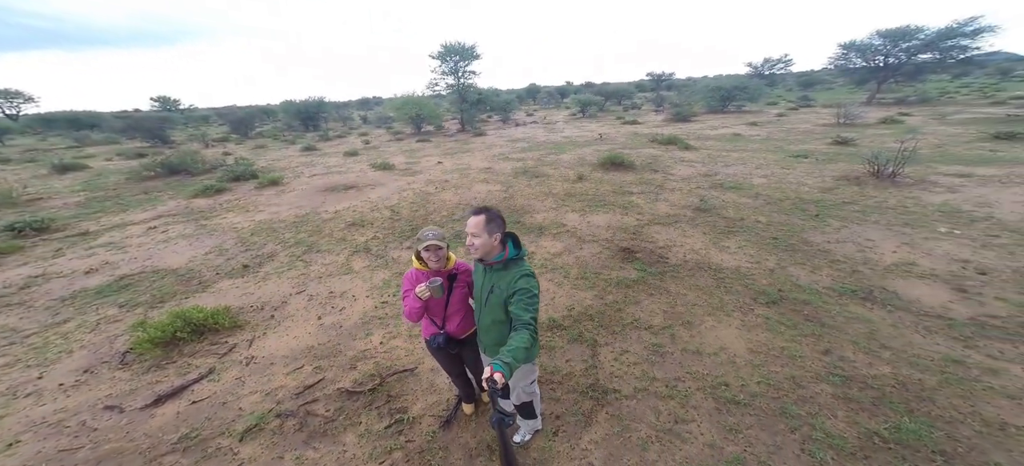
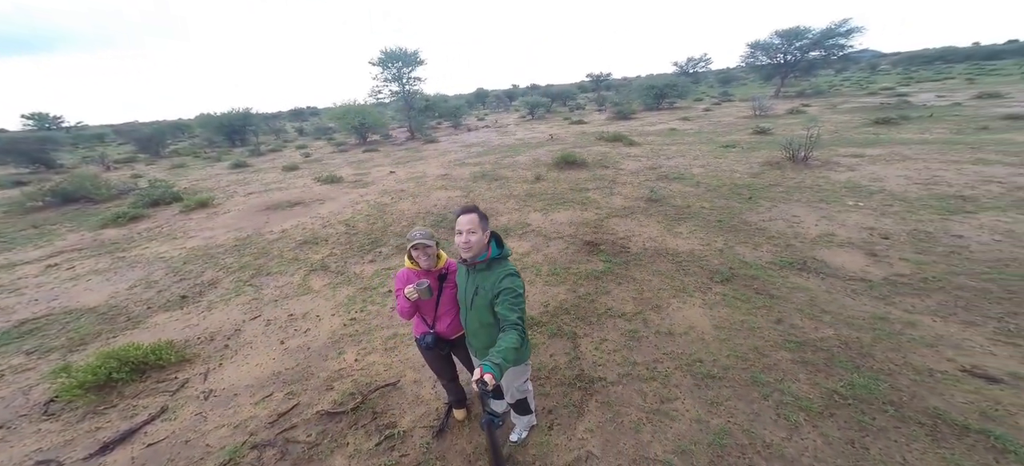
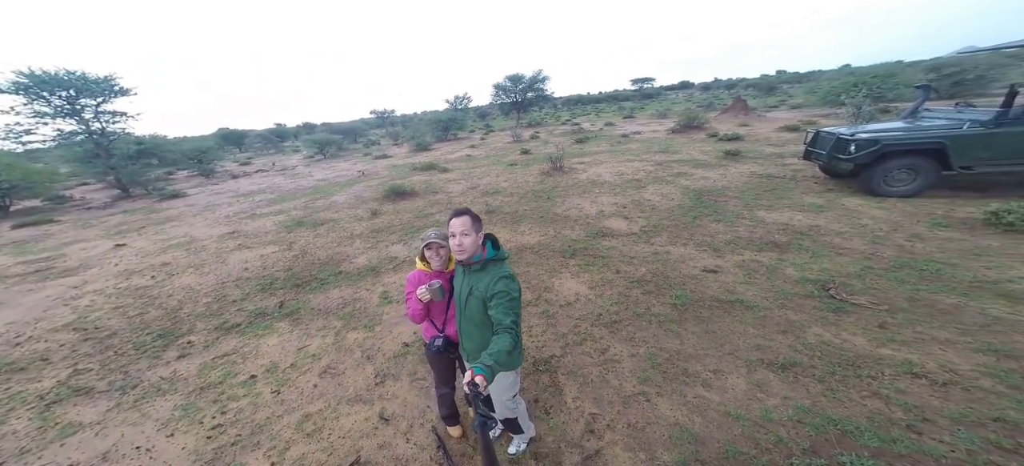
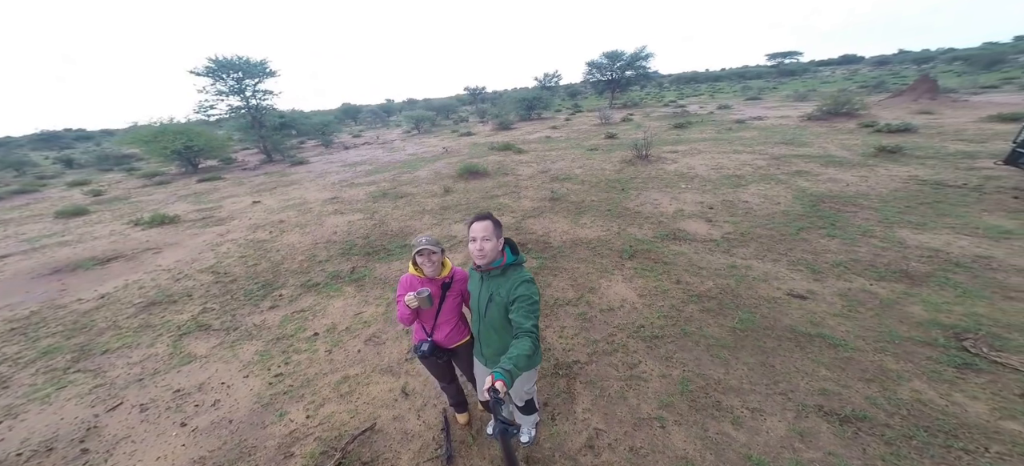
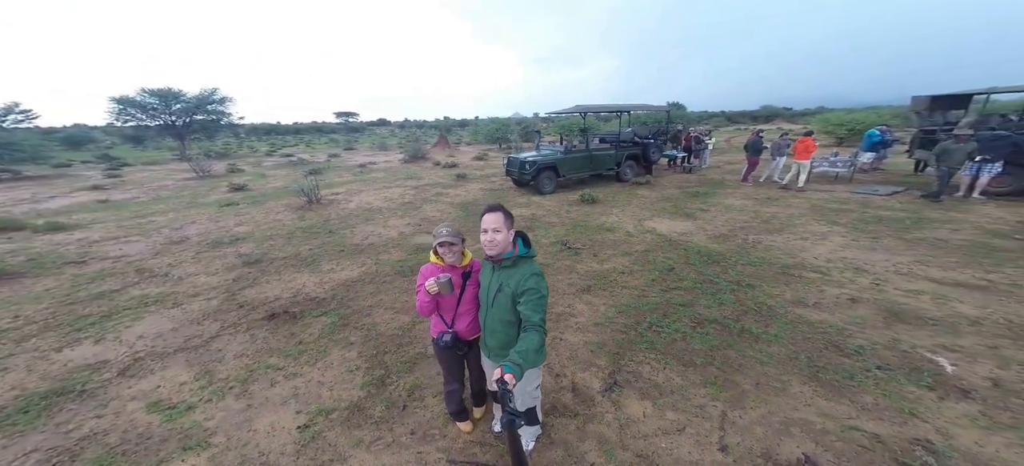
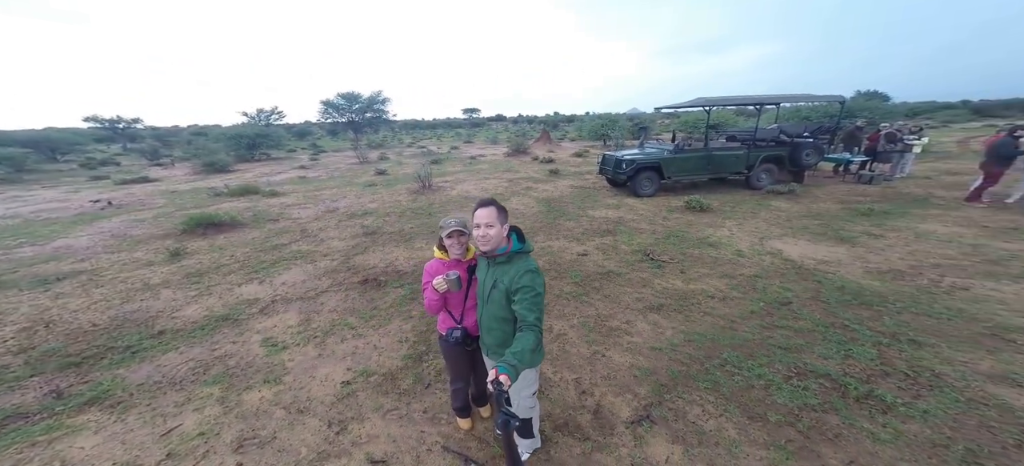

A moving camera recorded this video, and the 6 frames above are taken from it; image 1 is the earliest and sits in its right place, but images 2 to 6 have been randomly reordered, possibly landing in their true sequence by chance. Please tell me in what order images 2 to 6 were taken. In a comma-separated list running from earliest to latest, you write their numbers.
2, 4, 3, 6, 5
